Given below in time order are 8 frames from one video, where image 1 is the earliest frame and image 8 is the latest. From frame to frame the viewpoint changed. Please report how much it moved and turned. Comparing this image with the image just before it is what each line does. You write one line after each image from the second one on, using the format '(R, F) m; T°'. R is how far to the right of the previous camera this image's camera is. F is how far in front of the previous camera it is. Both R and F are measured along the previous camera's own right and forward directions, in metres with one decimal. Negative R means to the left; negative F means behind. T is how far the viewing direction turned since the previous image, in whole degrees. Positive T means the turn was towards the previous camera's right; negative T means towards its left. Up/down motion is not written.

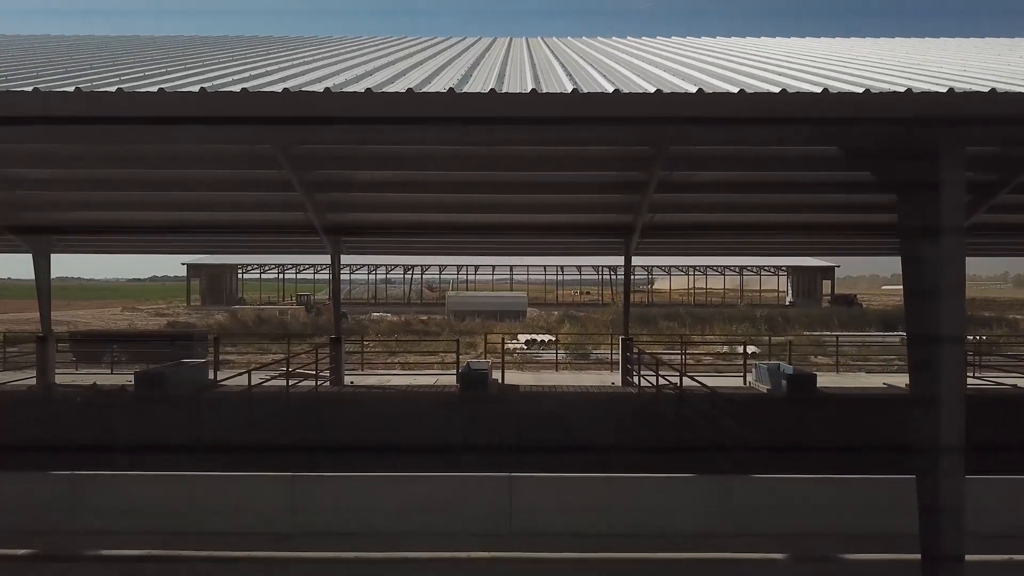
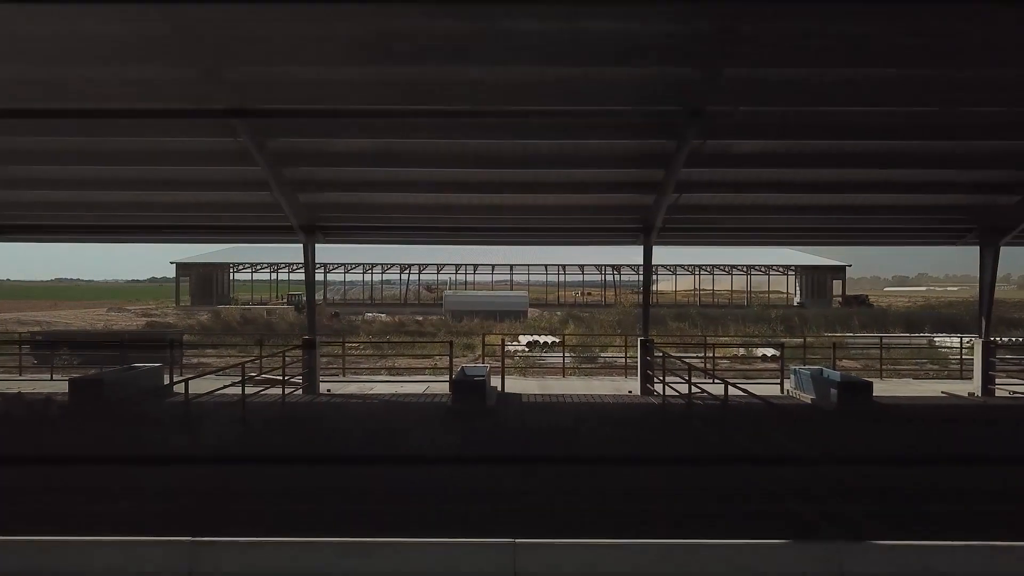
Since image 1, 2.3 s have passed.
(0.0, +1.4) m; 0°
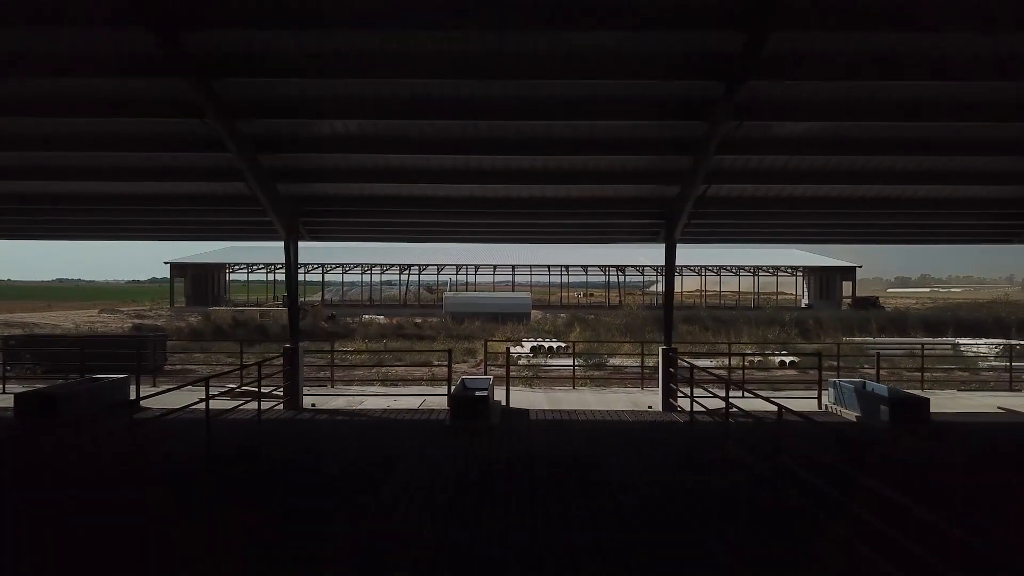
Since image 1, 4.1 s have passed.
(-0.1, +1.0) m; 0°
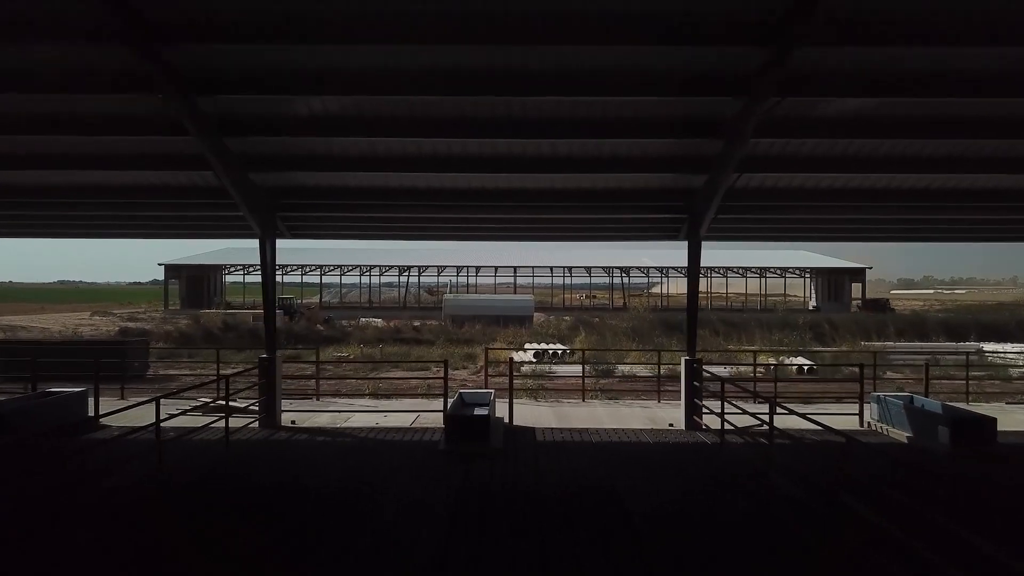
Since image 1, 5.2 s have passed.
(0.0, +0.9) m; 0°
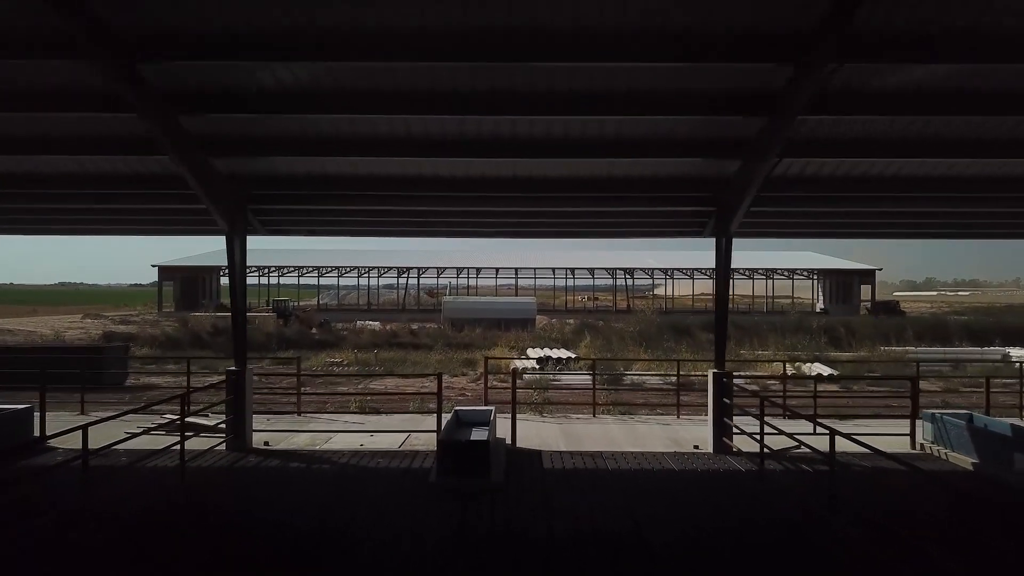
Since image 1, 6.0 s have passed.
(0.0, +0.9) m; 0°
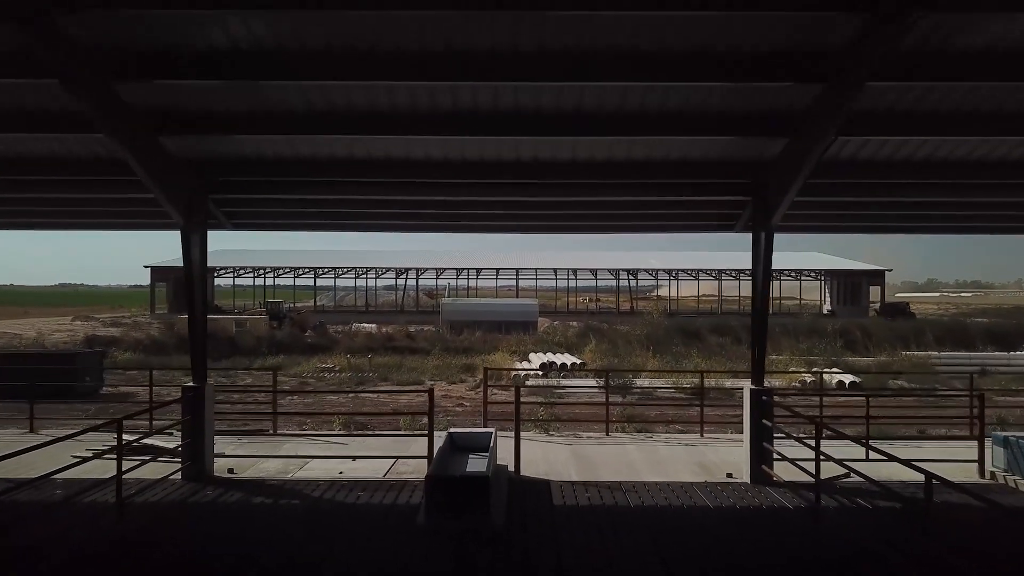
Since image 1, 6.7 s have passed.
(0.0, +0.9) m; 0°
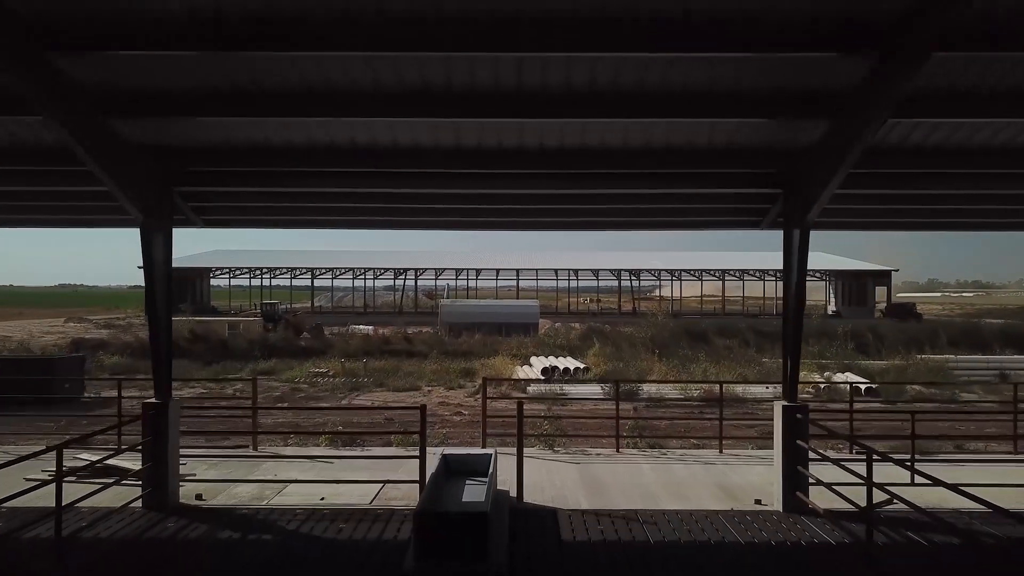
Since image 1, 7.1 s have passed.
(0.0, +0.6) m; 0°
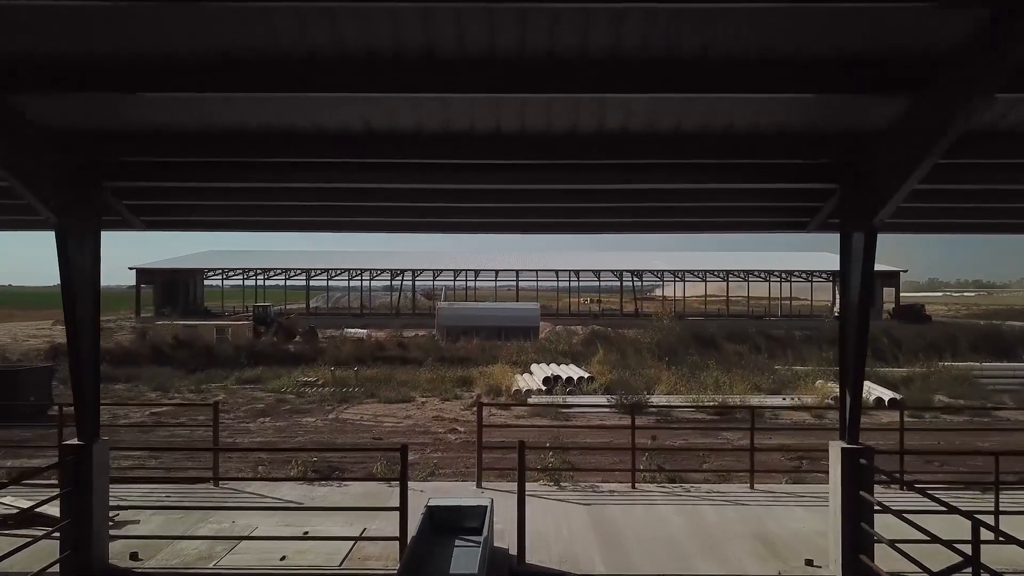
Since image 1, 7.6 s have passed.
(0.0, +0.9) m; 0°
